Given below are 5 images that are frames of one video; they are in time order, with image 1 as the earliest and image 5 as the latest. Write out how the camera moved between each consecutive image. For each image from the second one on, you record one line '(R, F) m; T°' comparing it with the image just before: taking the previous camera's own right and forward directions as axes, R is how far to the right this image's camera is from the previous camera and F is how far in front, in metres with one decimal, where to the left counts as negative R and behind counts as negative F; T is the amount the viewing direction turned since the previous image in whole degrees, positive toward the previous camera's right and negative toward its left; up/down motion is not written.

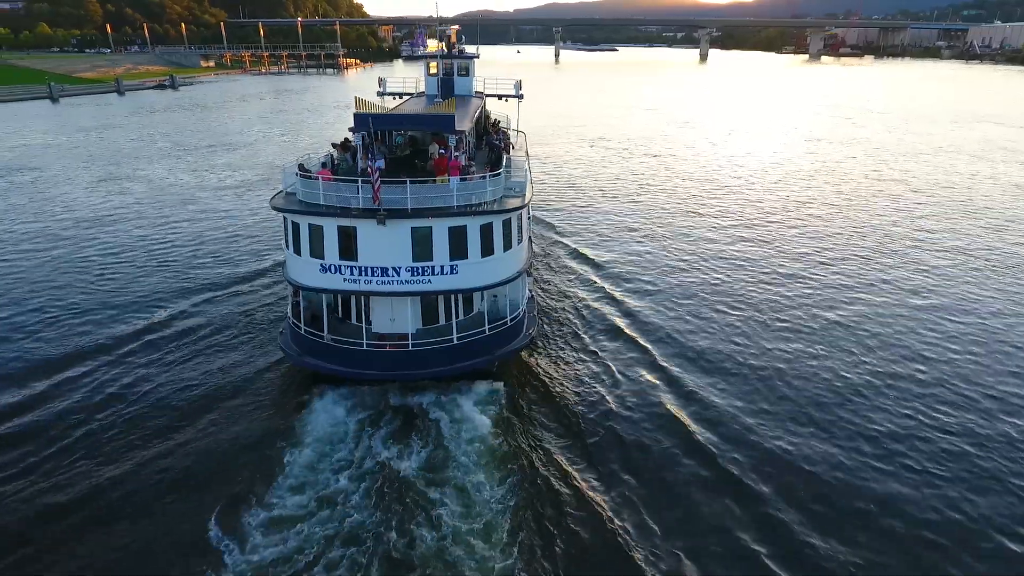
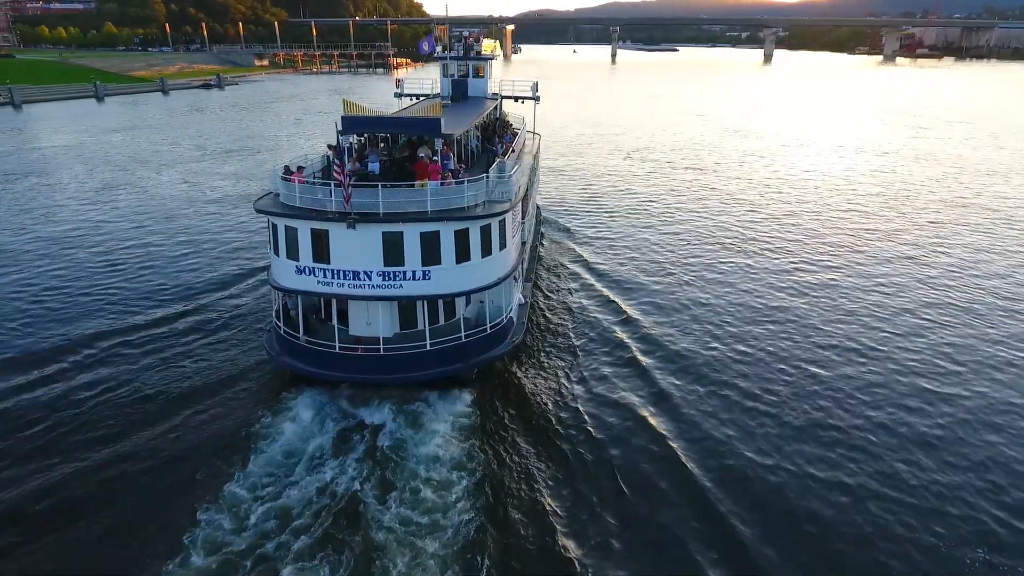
(+1.6, +3.3) m; -5°
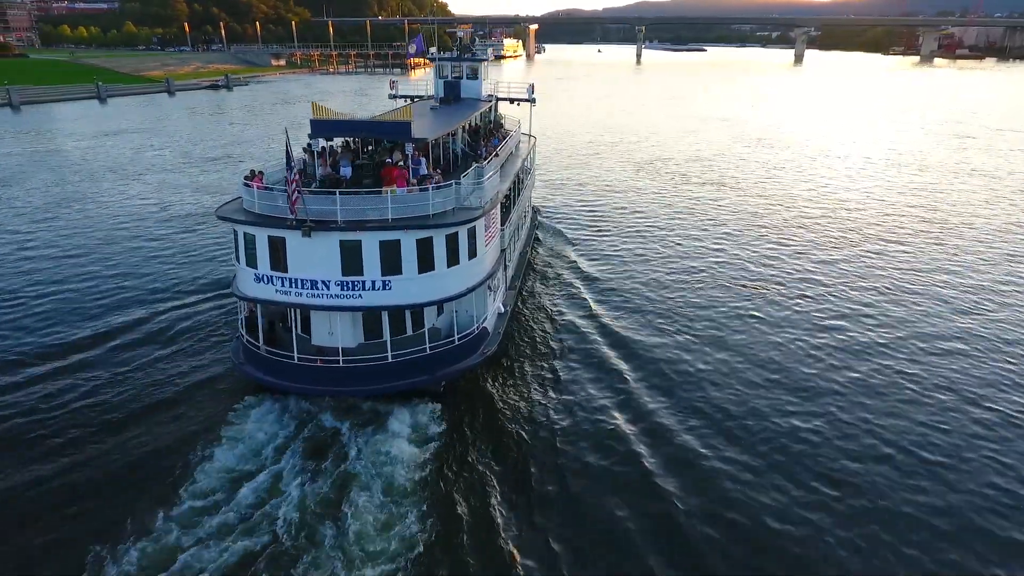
(+1.4, +3.3) m; -2°
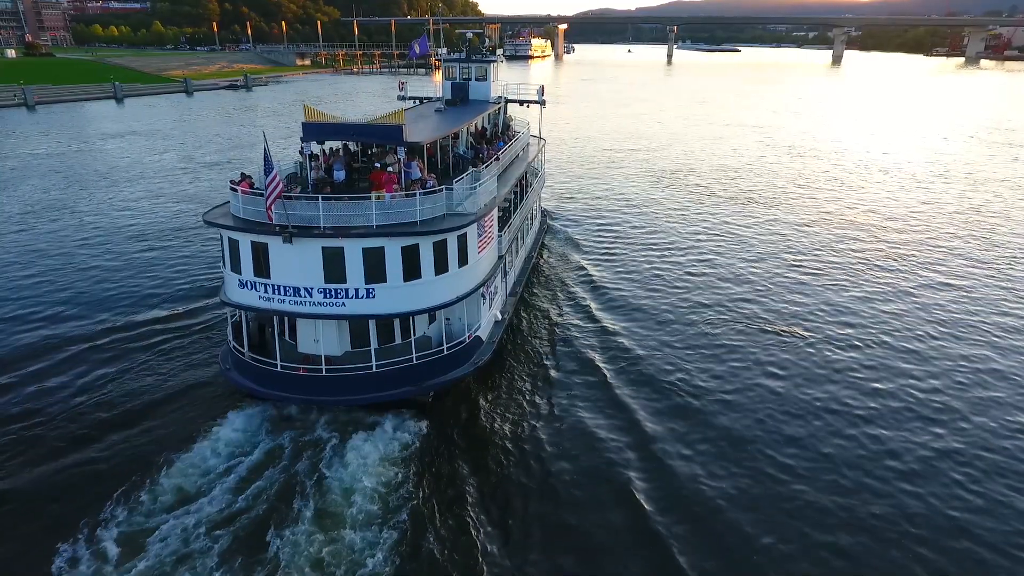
(+1.0, +2.4) m; -2°
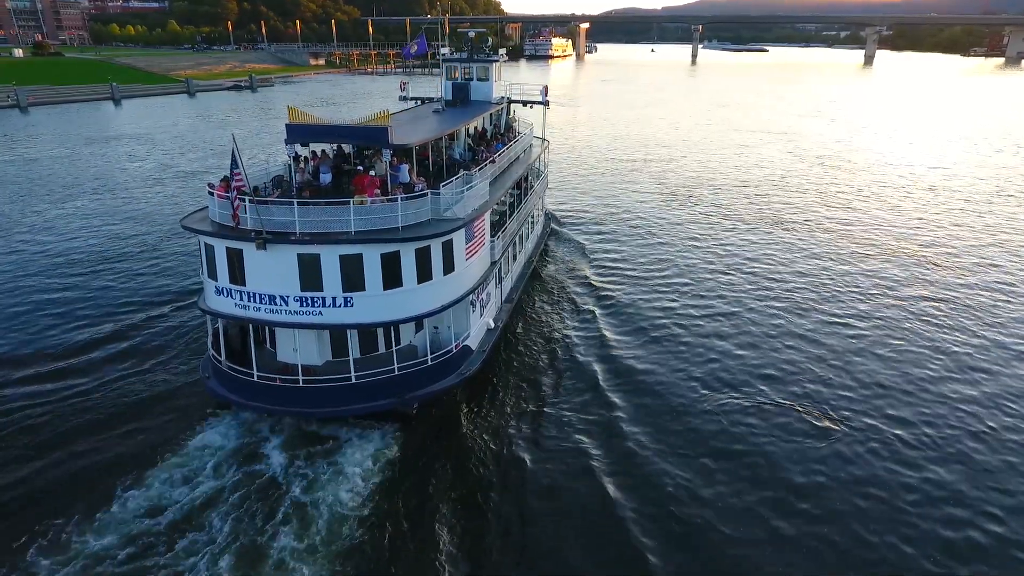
(+1.2, +3.5) m; -2°
